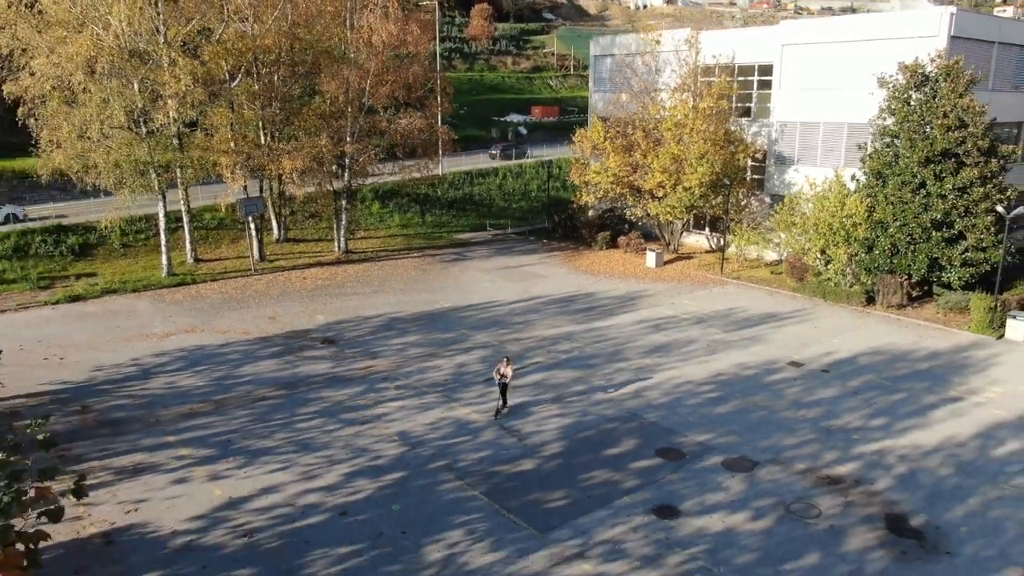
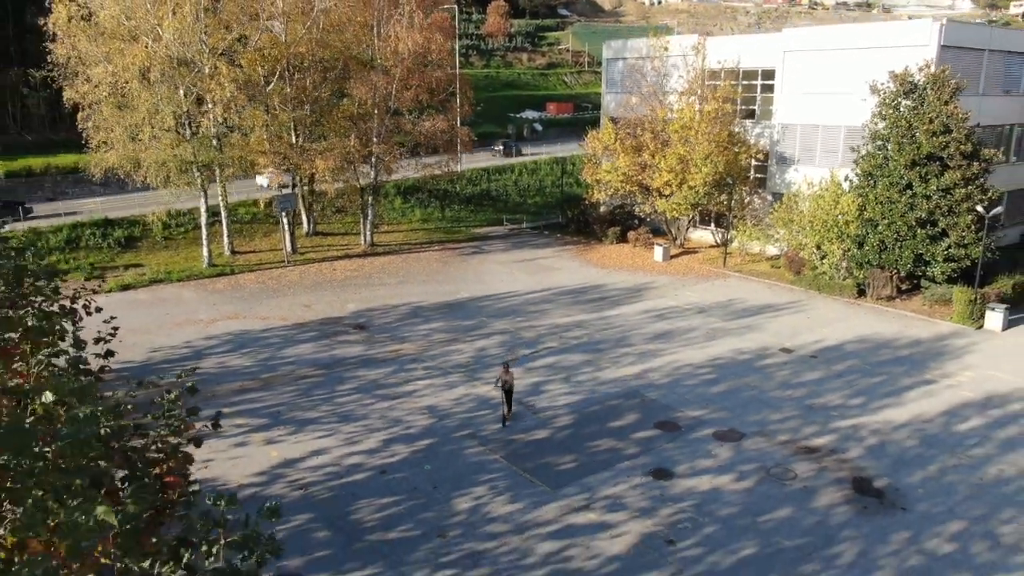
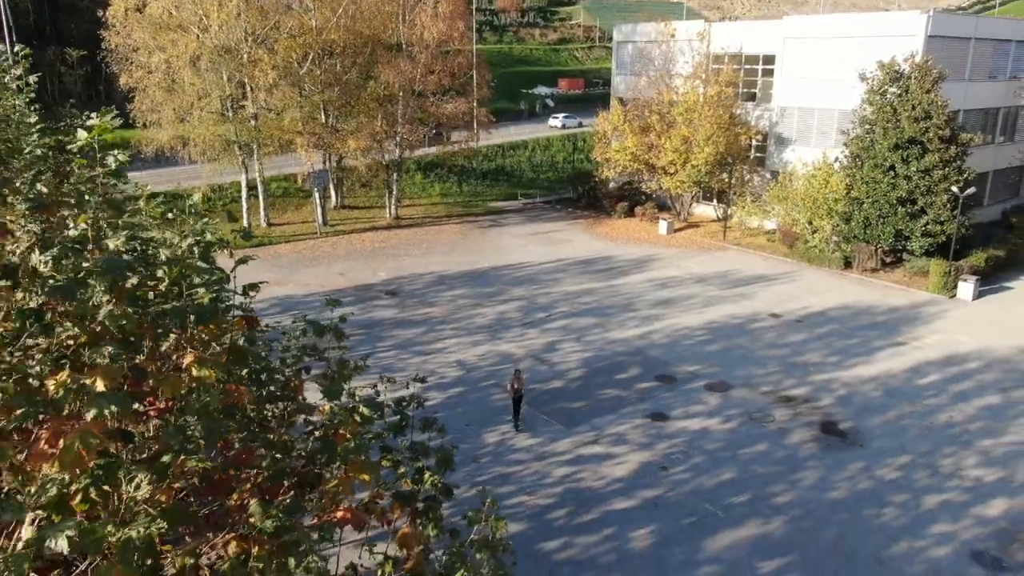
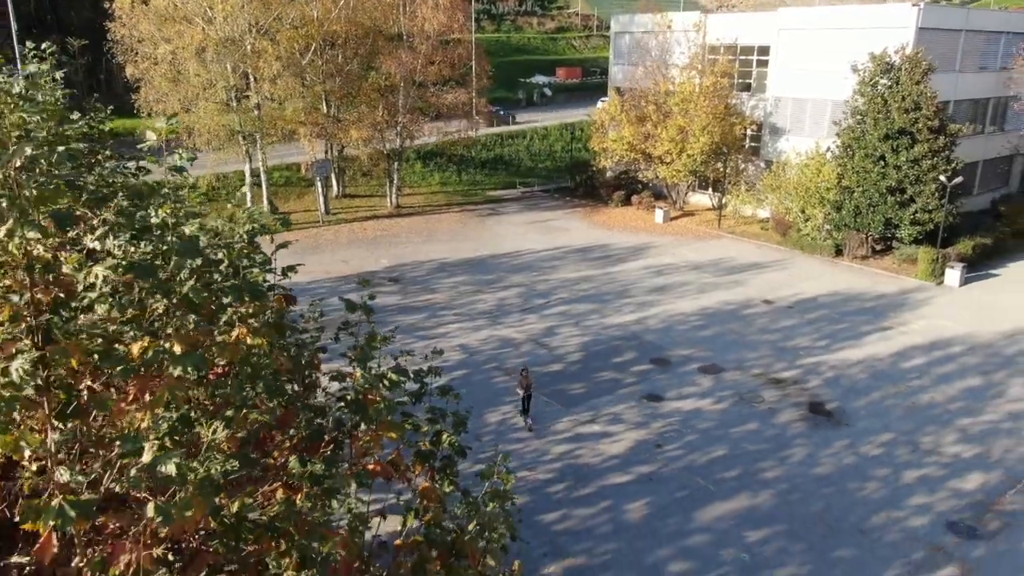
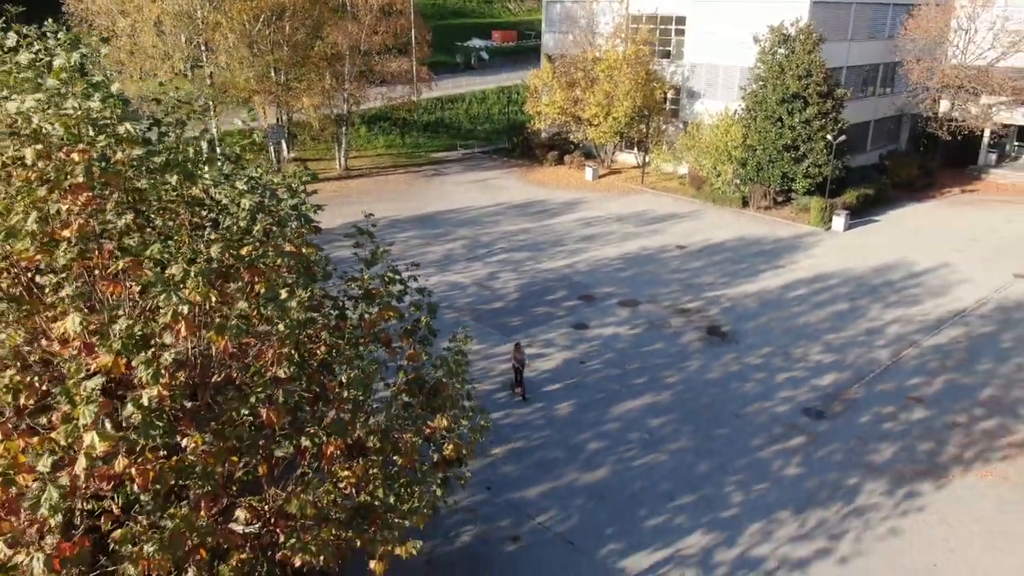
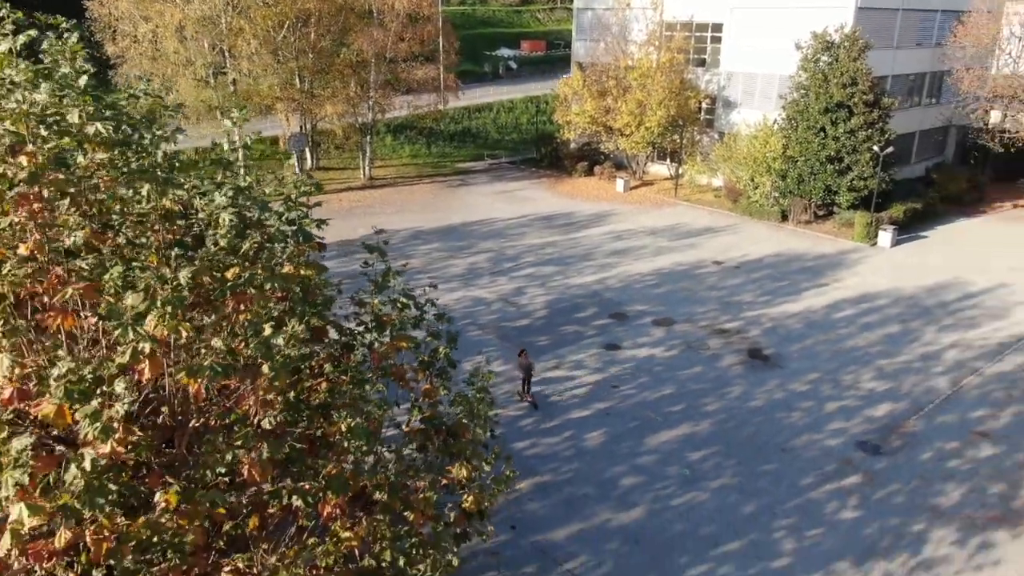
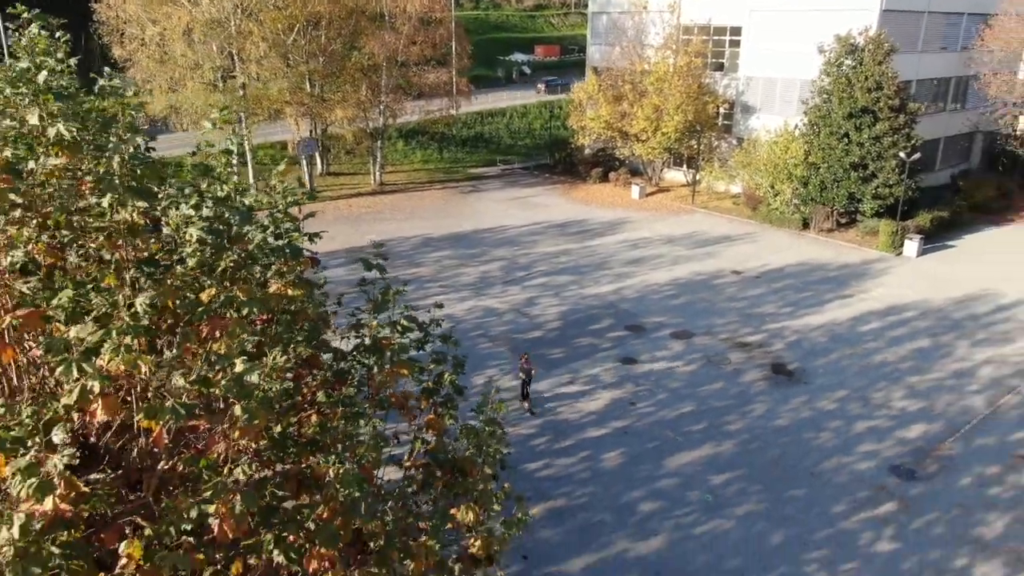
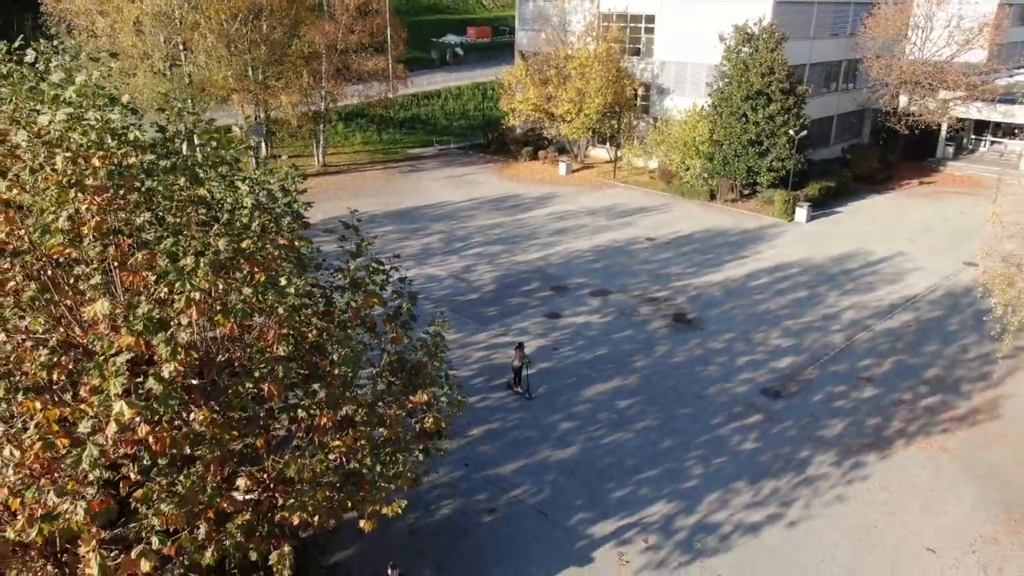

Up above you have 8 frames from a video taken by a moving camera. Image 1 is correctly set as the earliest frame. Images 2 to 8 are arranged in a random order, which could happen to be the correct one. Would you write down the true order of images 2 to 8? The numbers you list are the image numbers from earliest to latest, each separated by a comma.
2, 3, 4, 7, 6, 5, 8
